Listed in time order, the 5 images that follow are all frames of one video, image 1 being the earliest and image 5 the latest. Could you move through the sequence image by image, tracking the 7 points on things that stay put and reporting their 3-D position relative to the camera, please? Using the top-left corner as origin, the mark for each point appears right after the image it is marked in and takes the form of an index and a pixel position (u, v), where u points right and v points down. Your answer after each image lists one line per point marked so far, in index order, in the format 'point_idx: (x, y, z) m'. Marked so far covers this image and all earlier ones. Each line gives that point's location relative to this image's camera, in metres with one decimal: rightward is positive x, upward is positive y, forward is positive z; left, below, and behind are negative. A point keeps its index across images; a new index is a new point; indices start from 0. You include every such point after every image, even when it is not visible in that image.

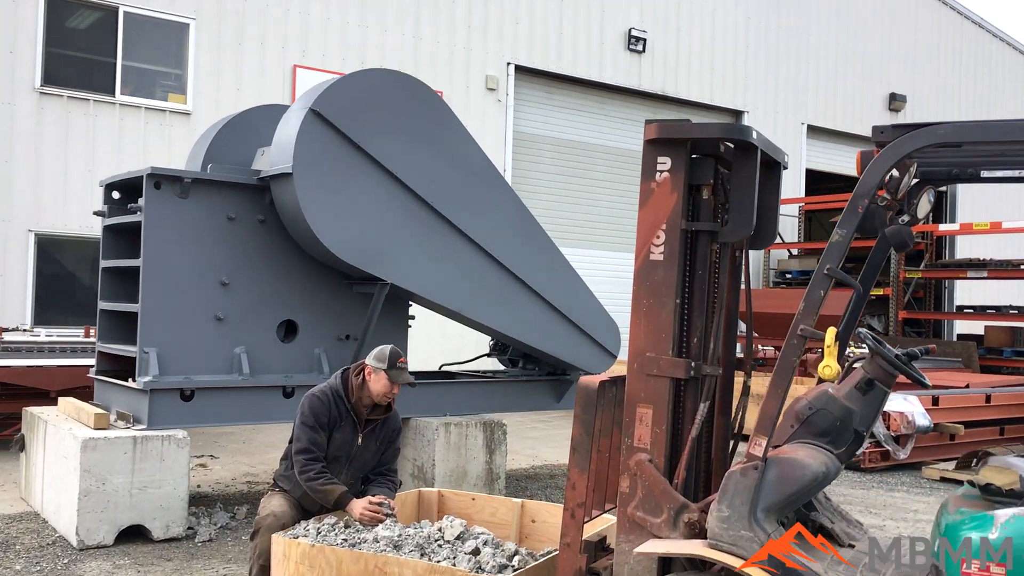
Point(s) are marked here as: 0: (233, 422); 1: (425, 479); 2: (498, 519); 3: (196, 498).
0: (-1.8, -0.9, +6.6) m
1: (-0.6, -1.4, +7.0) m
2: (-0.1, -1.2, +5.1) m
3: (-2.3, -1.5, +7.3) m
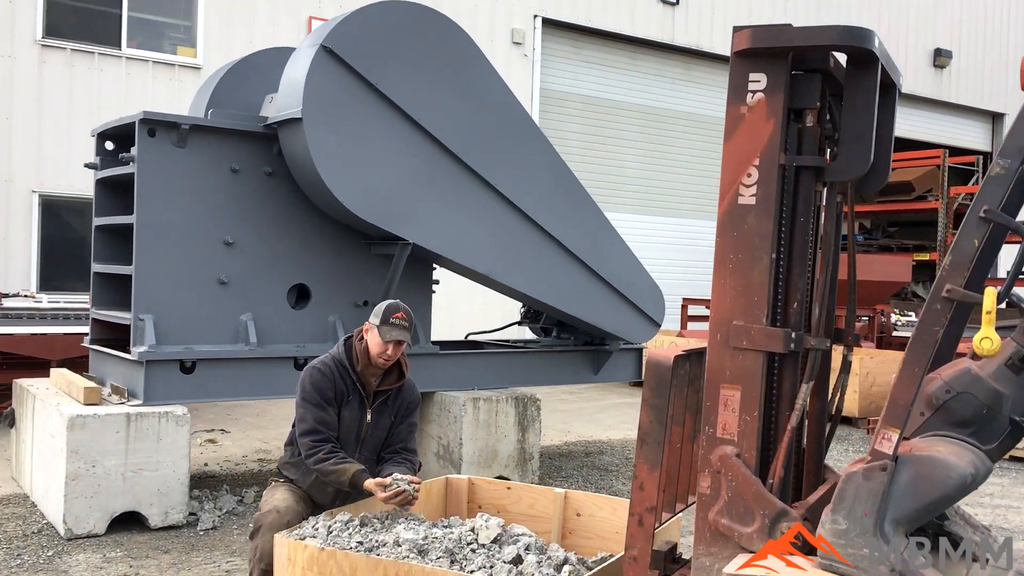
0: (-1.6, -0.7, +6.0) m
1: (-0.4, -1.1, +6.4) m
2: (+0.1, -1.0, +4.4) m
3: (-2.1, -1.3, +6.7) m
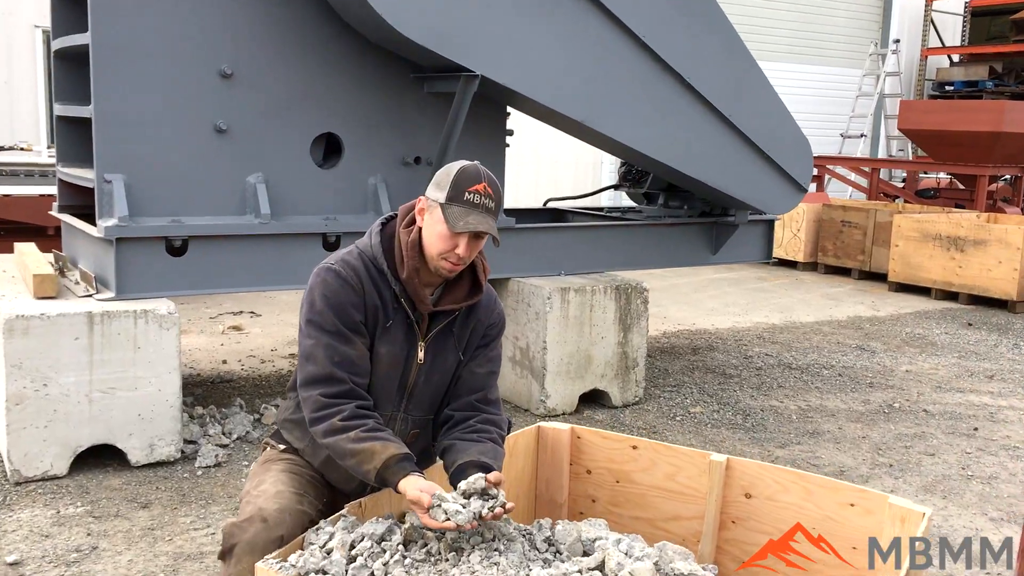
0: (-1.2, 0.0, +4.4) m
1: (+0.1, -0.4, +4.8) m
2: (+0.5, -0.6, +2.9) m
3: (-1.6, -0.5, +5.2) m
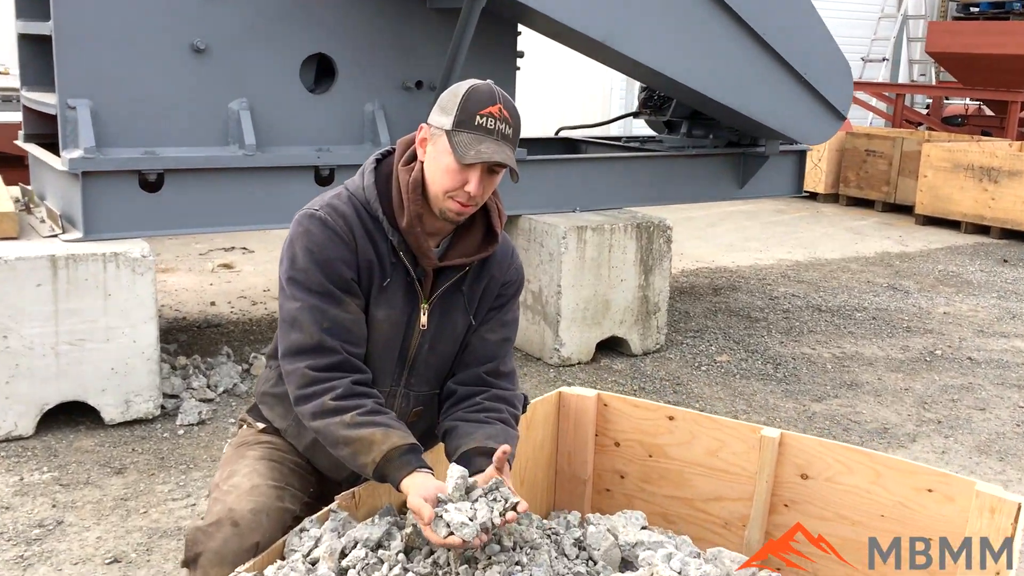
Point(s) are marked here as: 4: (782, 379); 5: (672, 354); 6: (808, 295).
0: (-1.1, +0.2, +4.0) m
1: (+0.1, -0.1, +4.4) m
2: (+0.5, -0.4, +2.5) m
3: (-1.5, -0.2, +4.9) m
4: (+1.2, -0.4, +4.4) m
5: (+0.7, -0.3, +4.7) m
6: (+1.7, 0.0, +5.9) m
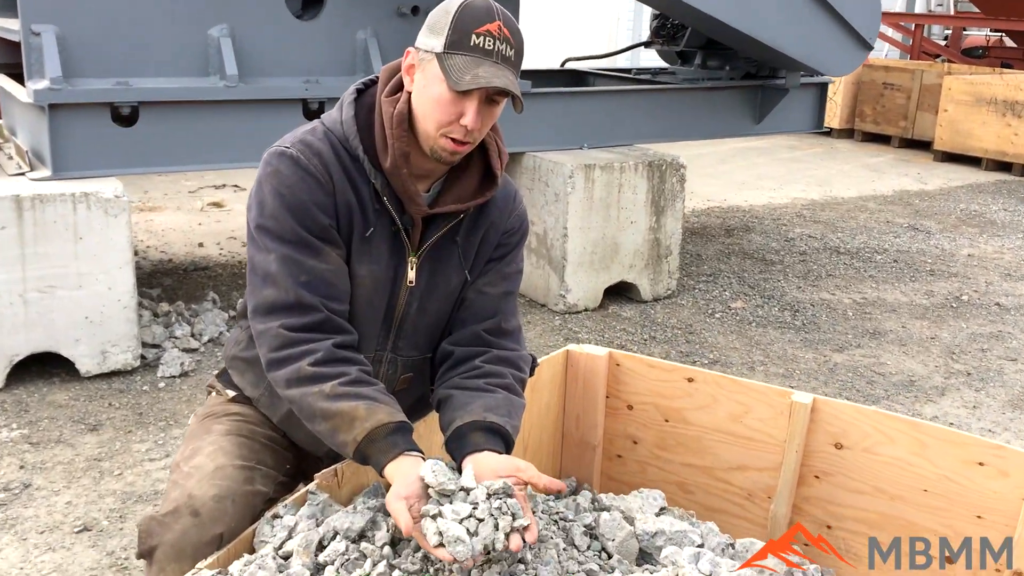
0: (-1.1, +0.5, +3.7) m
1: (+0.2, +0.1, +4.2) m
2: (+0.5, -0.3, +2.2) m
3: (-1.5, +0.1, +4.6) m
4: (+1.2, -0.2, +4.2) m
5: (+0.8, -0.1, +4.4) m
6: (+1.8, +0.3, +5.6) m
